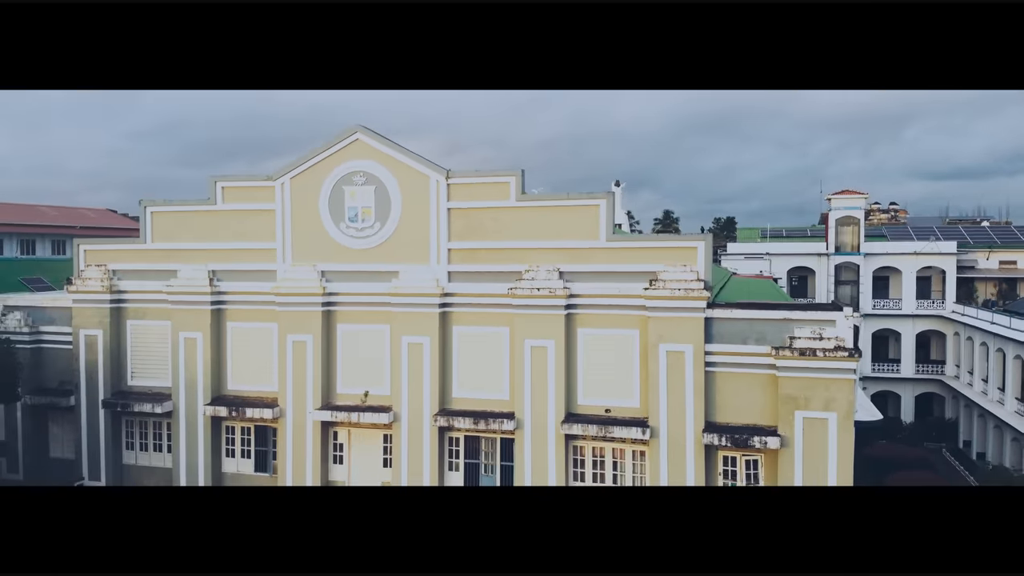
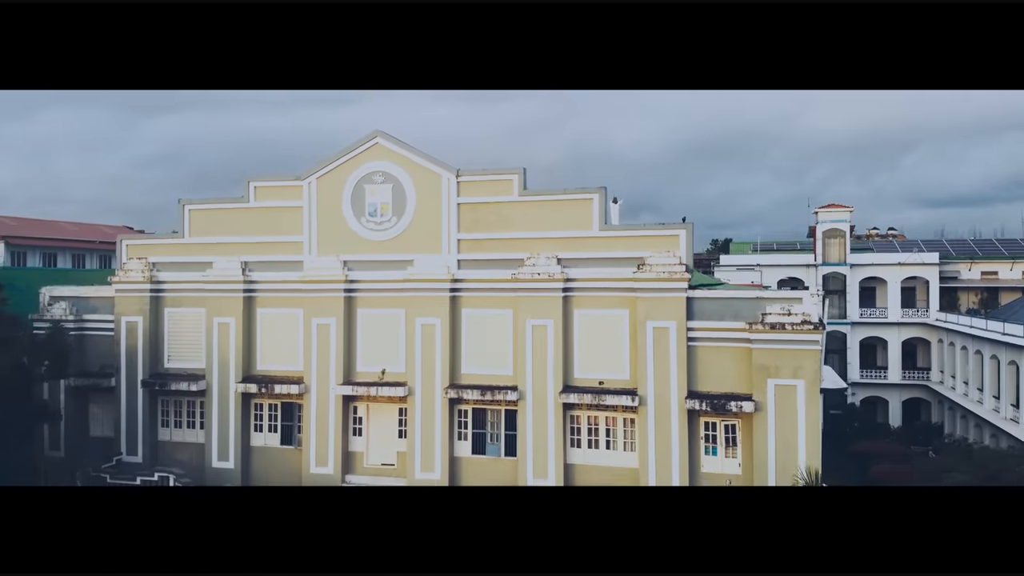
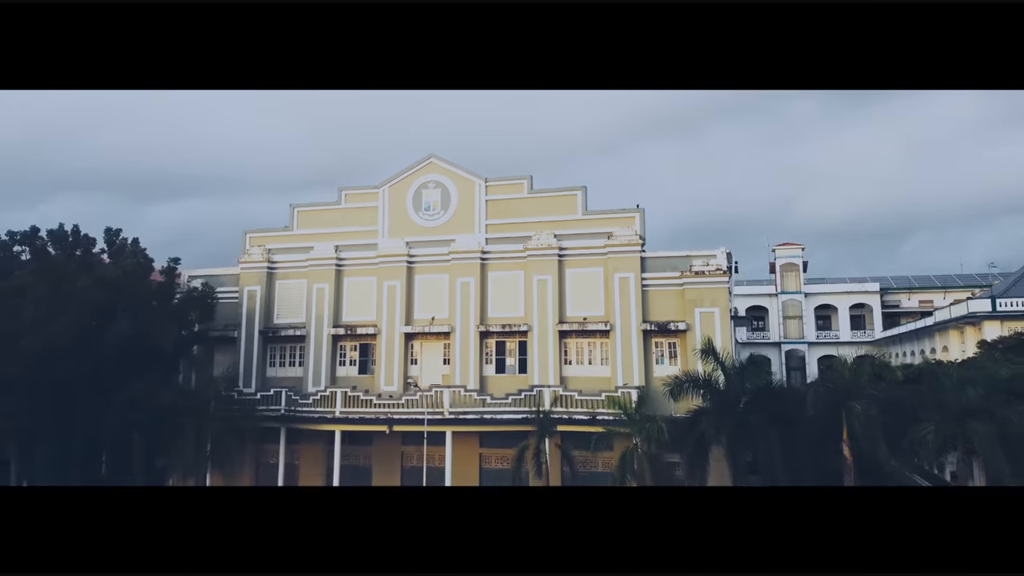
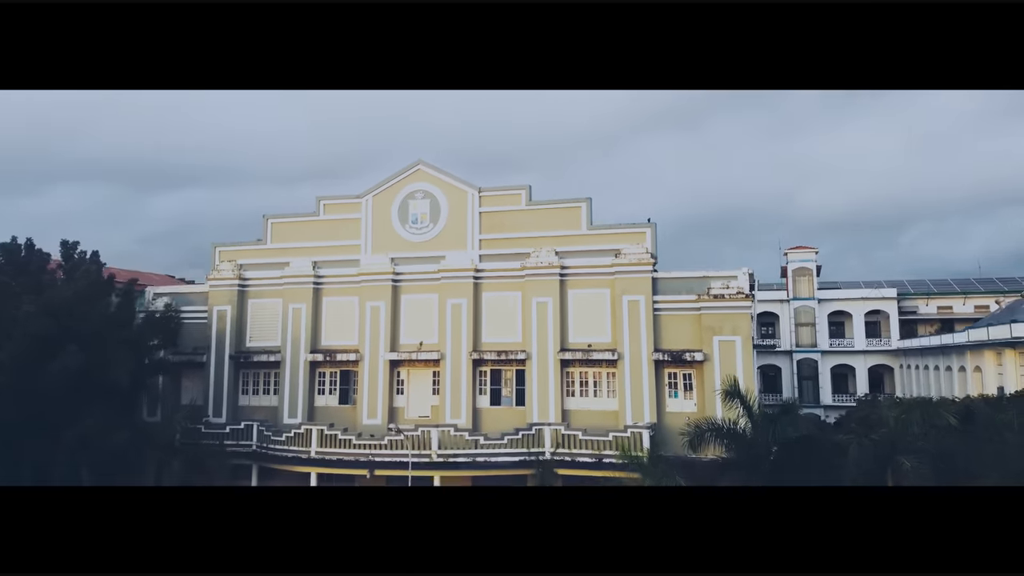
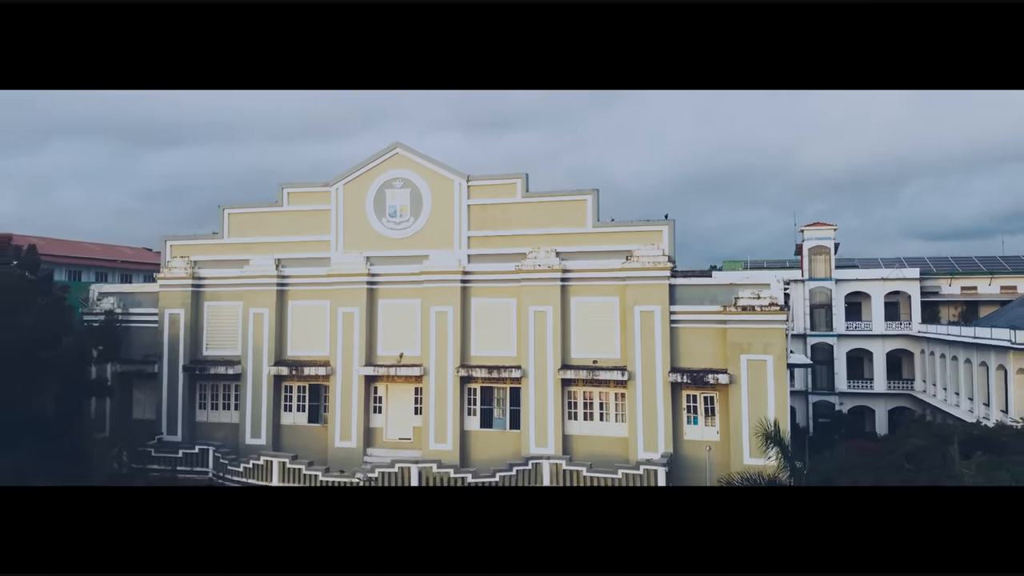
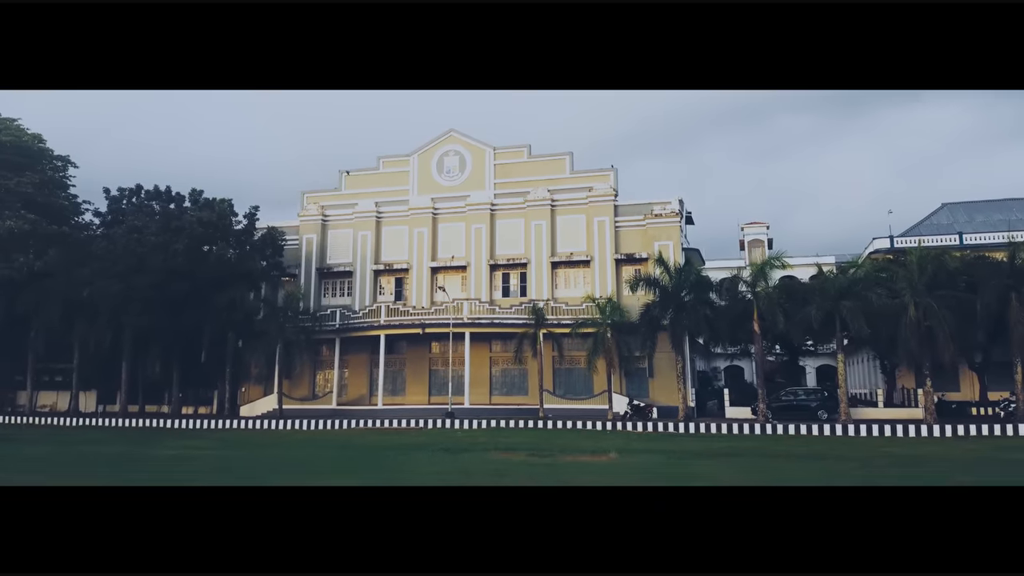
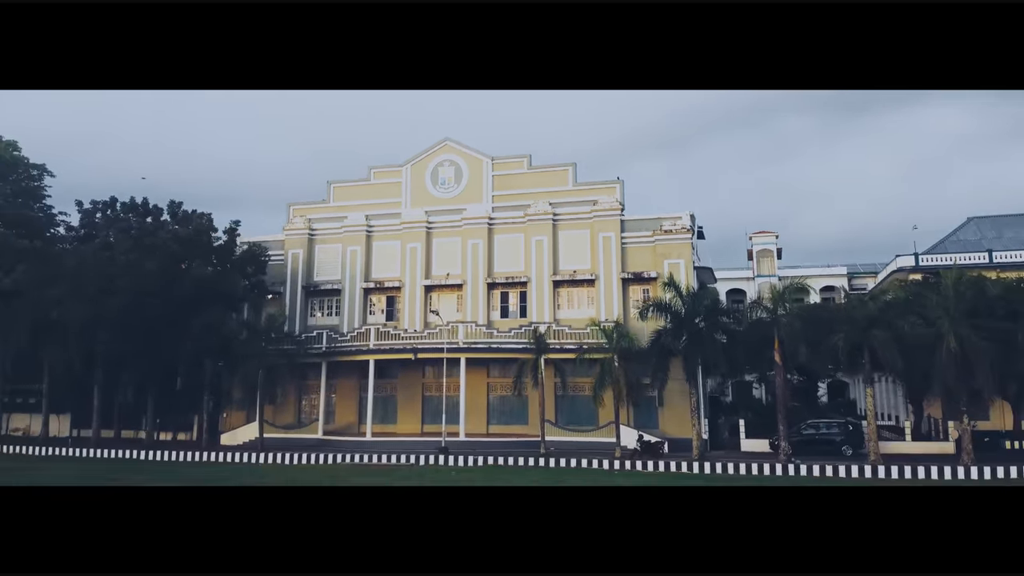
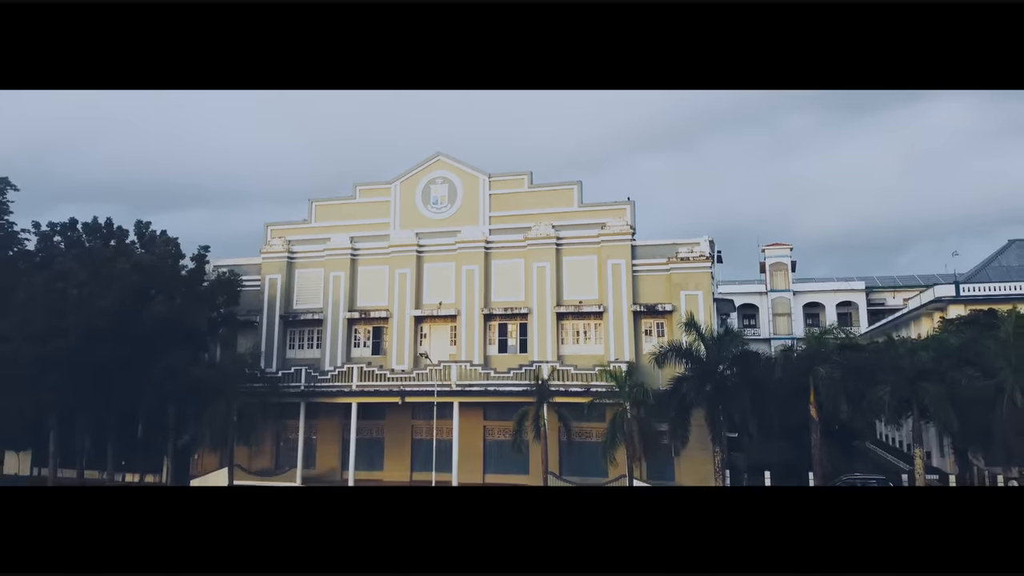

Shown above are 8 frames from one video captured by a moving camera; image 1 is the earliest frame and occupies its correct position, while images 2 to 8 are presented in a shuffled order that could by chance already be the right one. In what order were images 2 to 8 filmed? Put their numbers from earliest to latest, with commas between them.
2, 5, 4, 3, 8, 7, 6
